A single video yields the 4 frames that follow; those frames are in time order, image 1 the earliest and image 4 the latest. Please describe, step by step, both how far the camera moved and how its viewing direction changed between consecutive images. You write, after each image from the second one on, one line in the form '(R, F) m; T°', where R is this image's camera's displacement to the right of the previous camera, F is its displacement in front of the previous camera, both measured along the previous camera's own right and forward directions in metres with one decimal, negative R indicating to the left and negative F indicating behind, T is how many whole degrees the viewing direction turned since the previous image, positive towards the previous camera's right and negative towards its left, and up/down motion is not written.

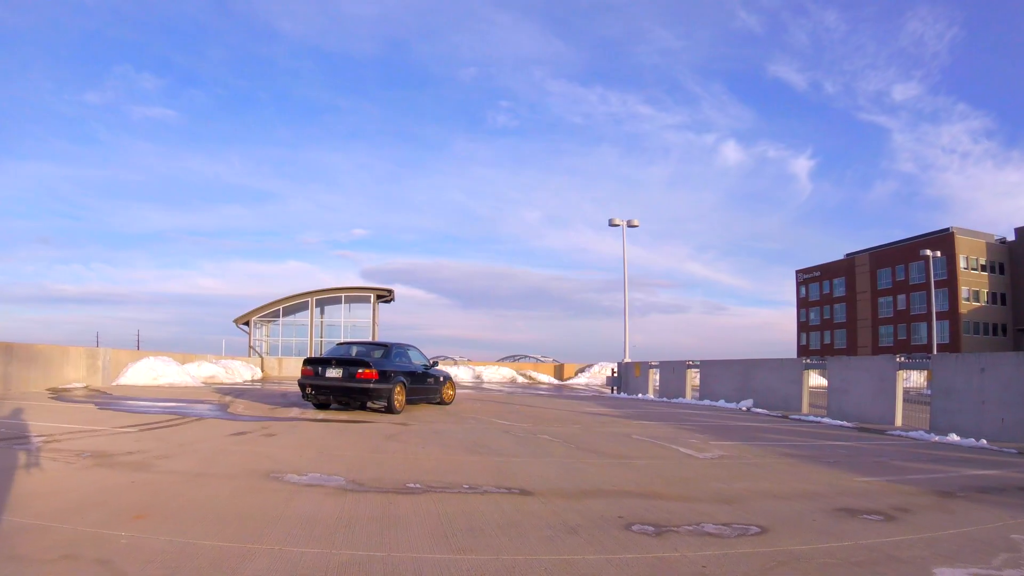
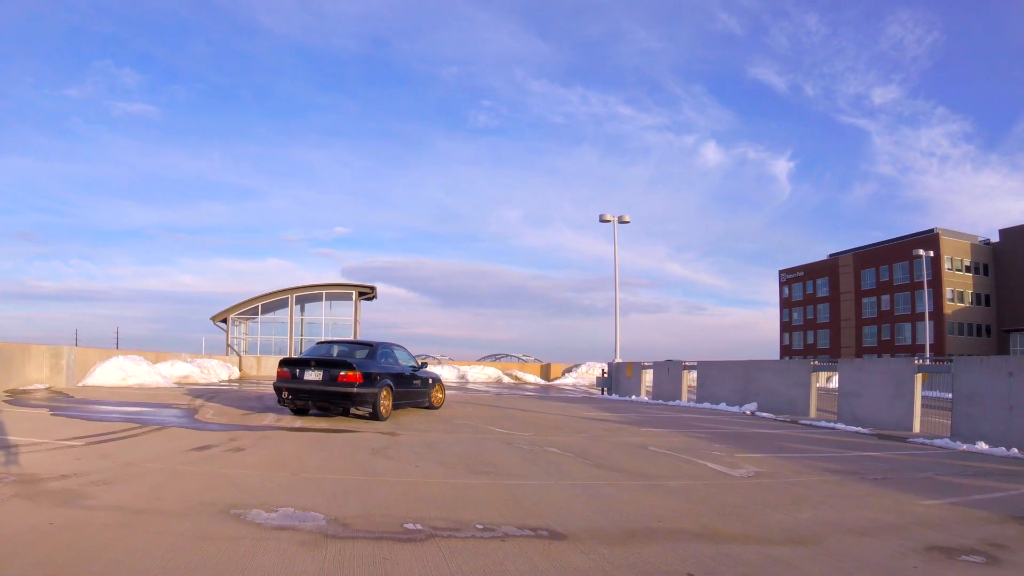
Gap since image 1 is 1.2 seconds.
(-0.3, +1.3) m; +1°
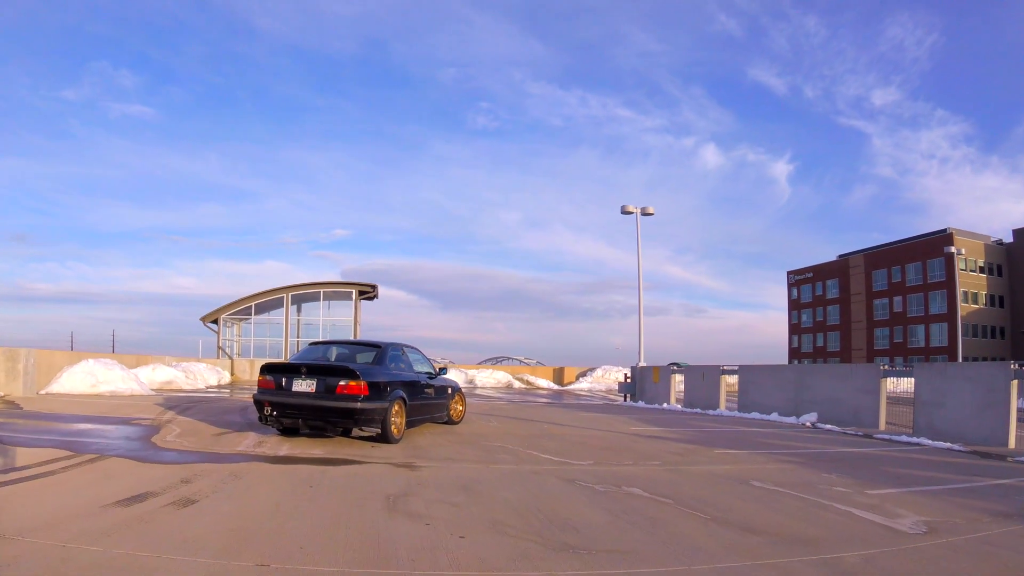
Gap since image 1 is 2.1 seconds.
(-0.7, +2.9) m; 0°
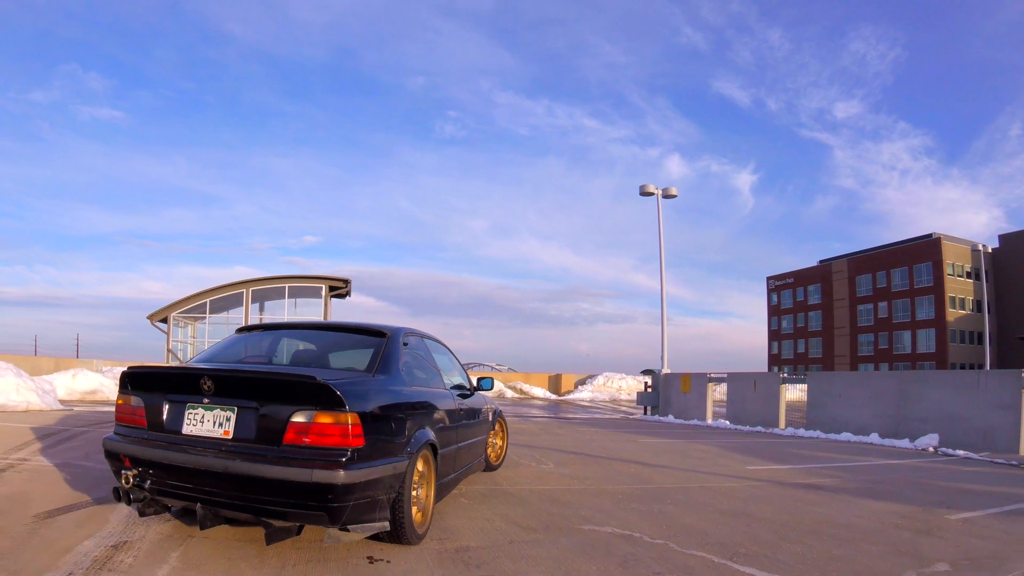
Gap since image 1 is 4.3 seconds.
(-1.2, +5.3) m; +3°
